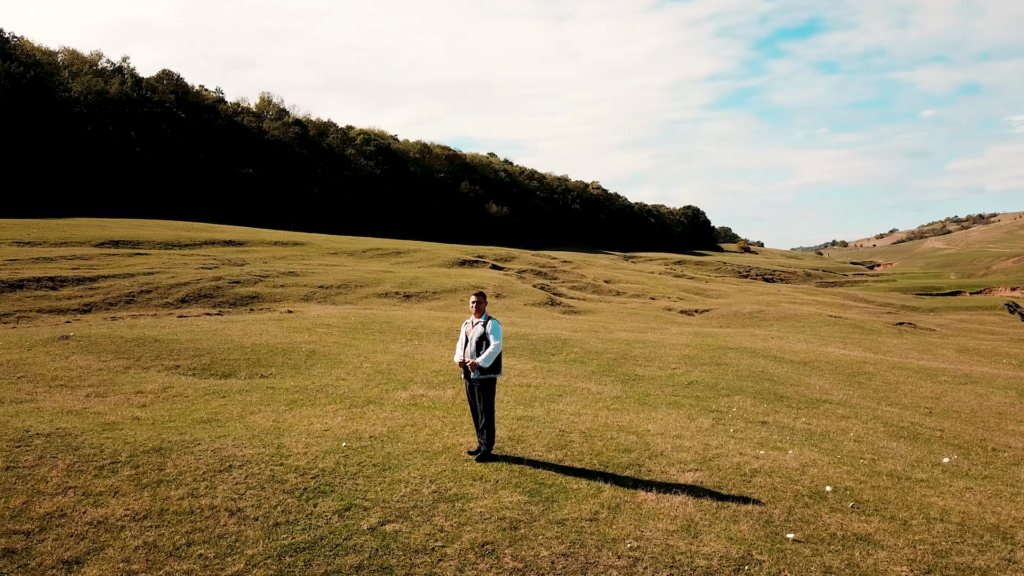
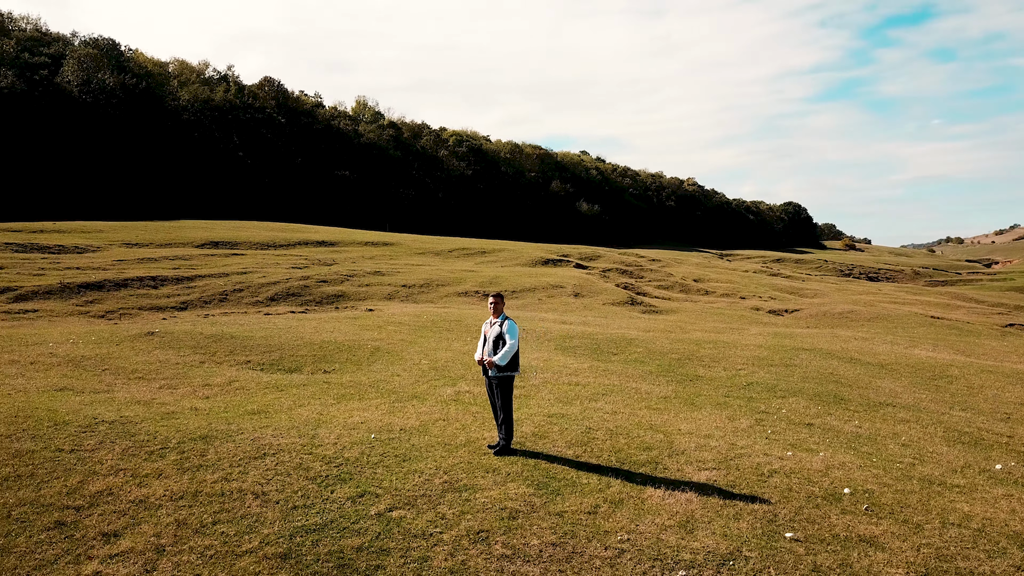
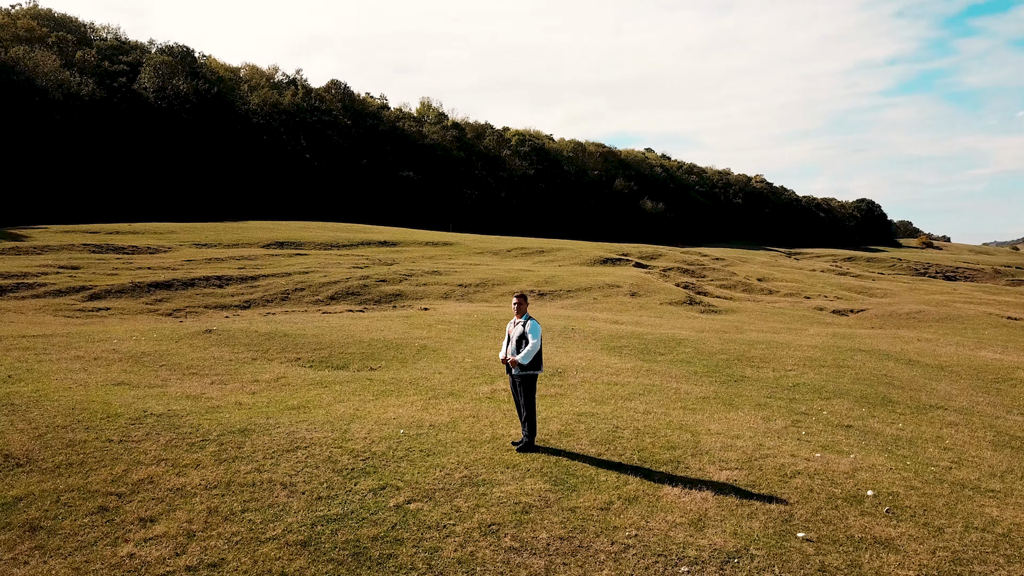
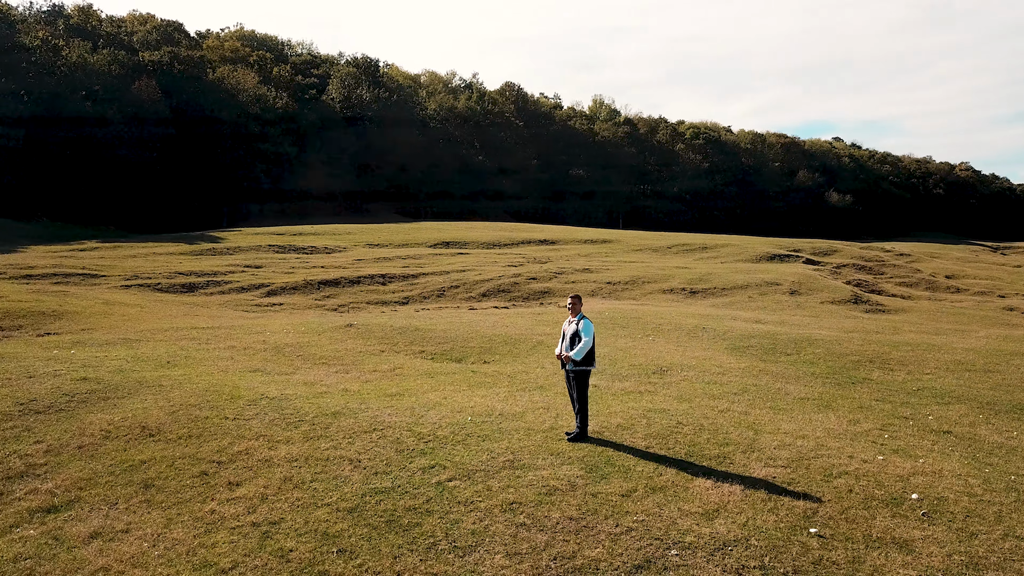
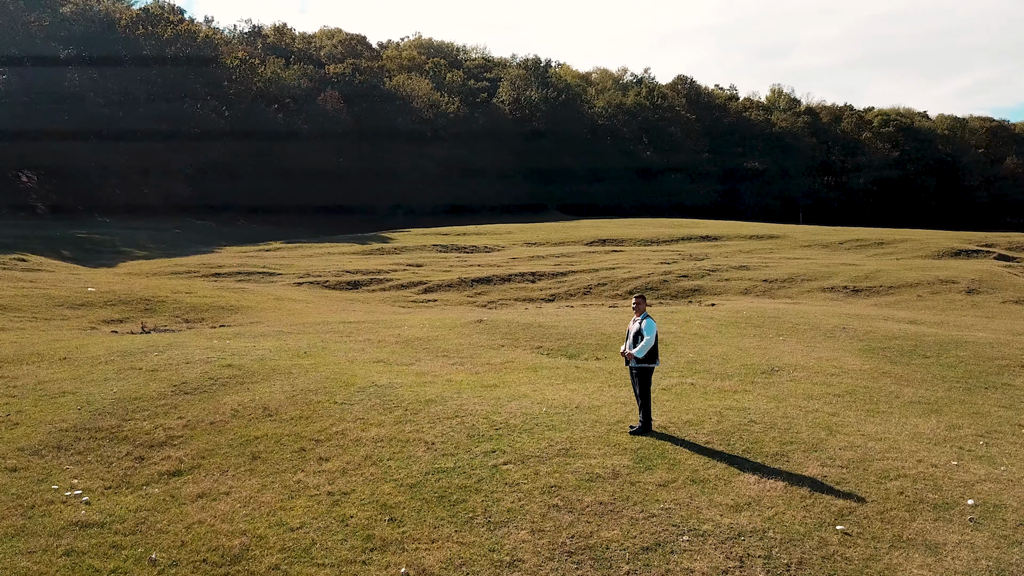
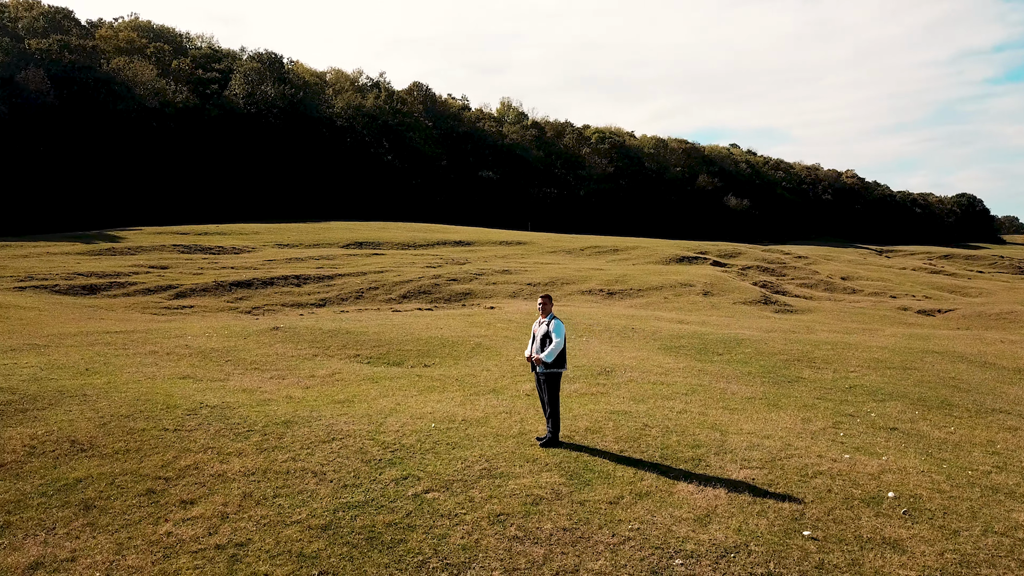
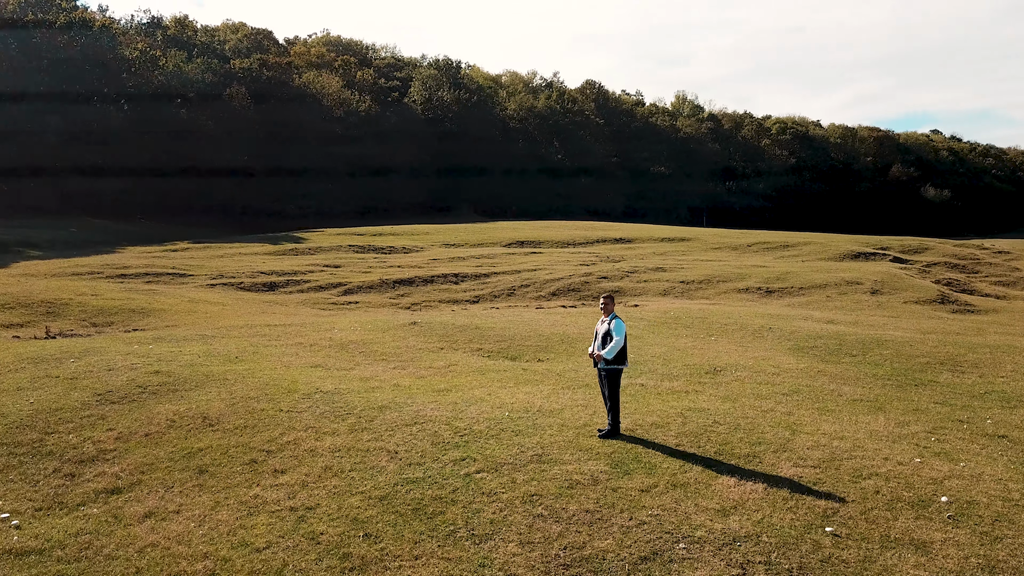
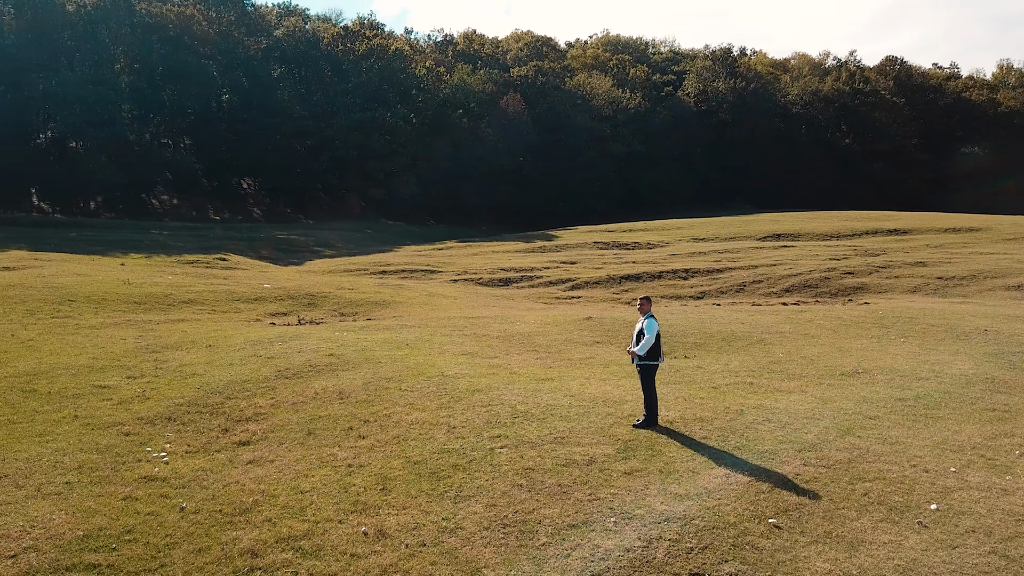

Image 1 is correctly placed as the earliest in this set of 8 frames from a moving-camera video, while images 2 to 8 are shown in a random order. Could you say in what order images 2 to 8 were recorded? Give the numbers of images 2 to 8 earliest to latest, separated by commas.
2, 3, 6, 4, 7, 5, 8
